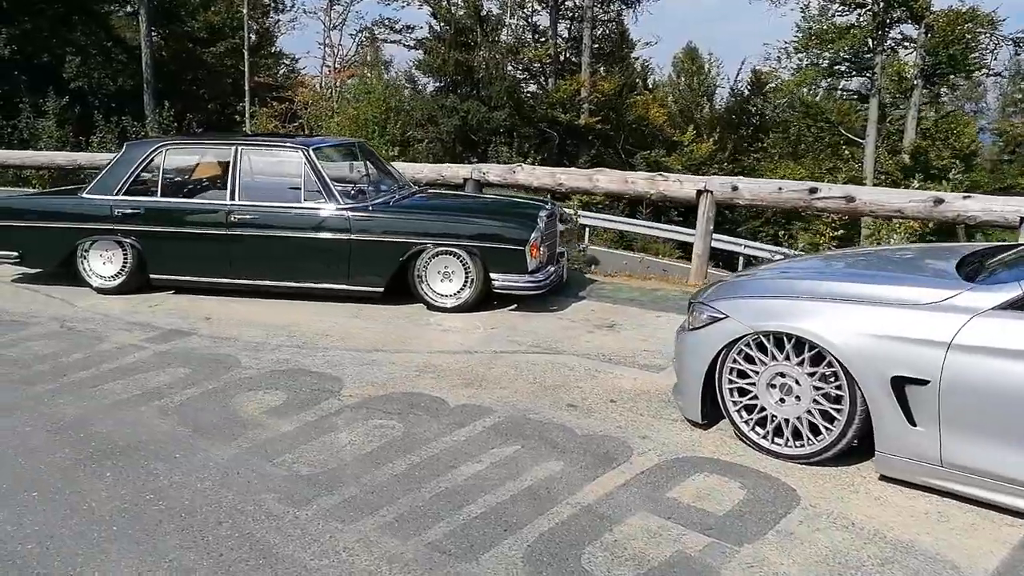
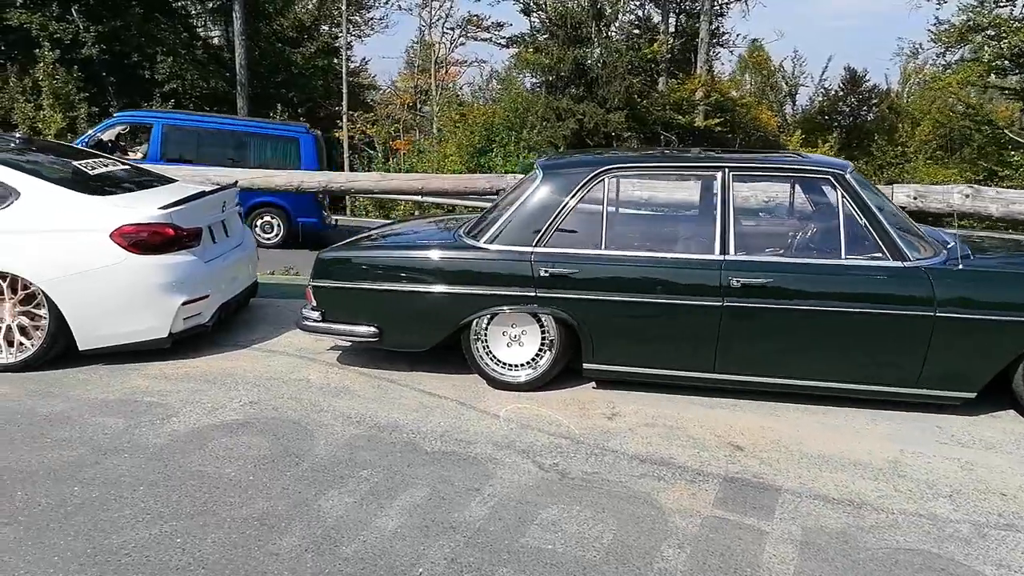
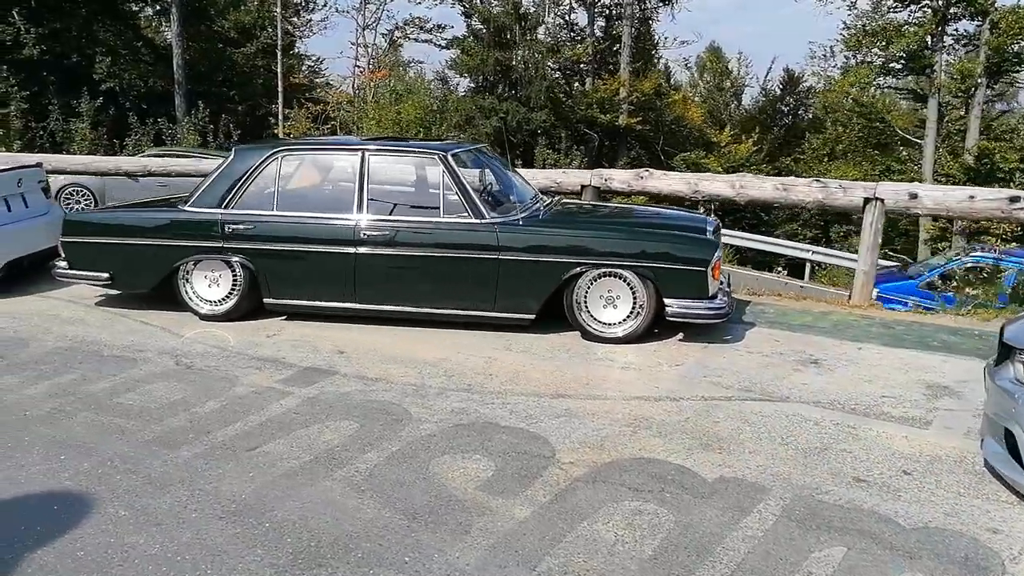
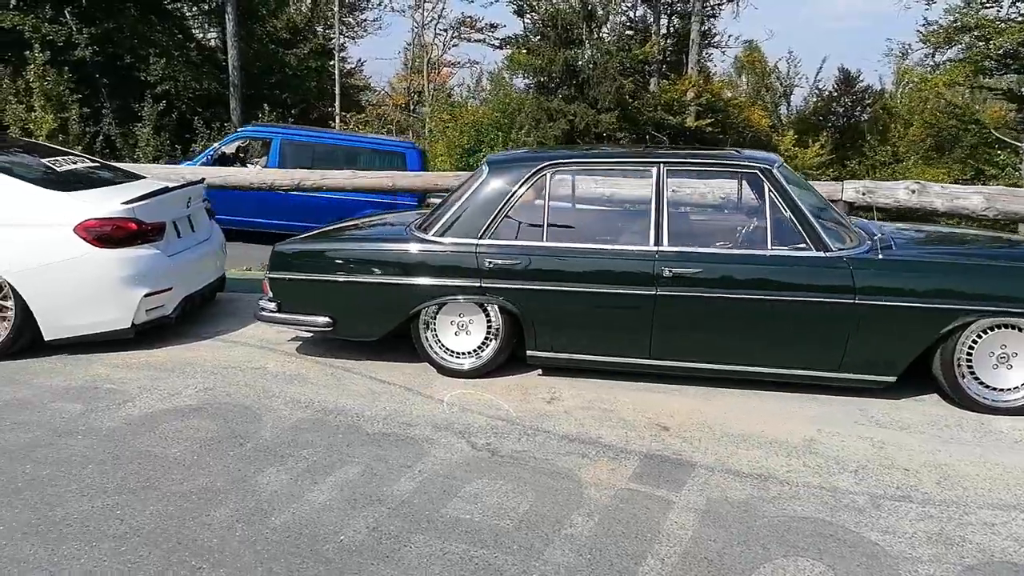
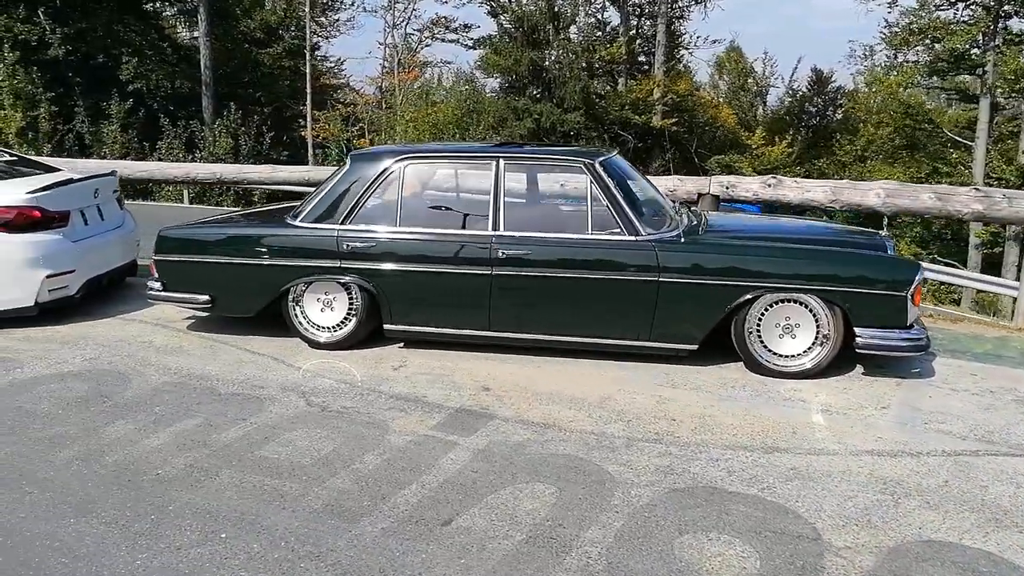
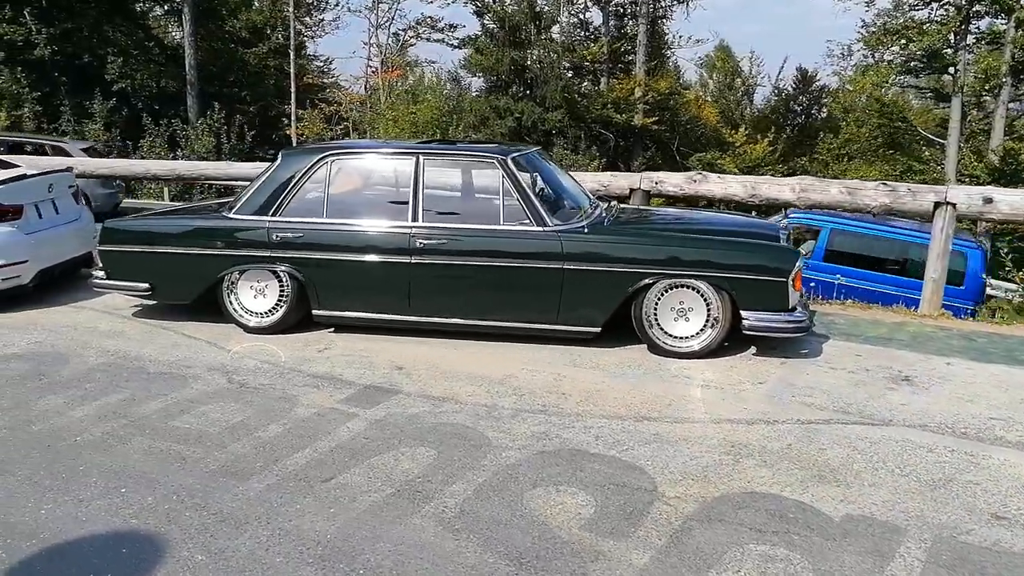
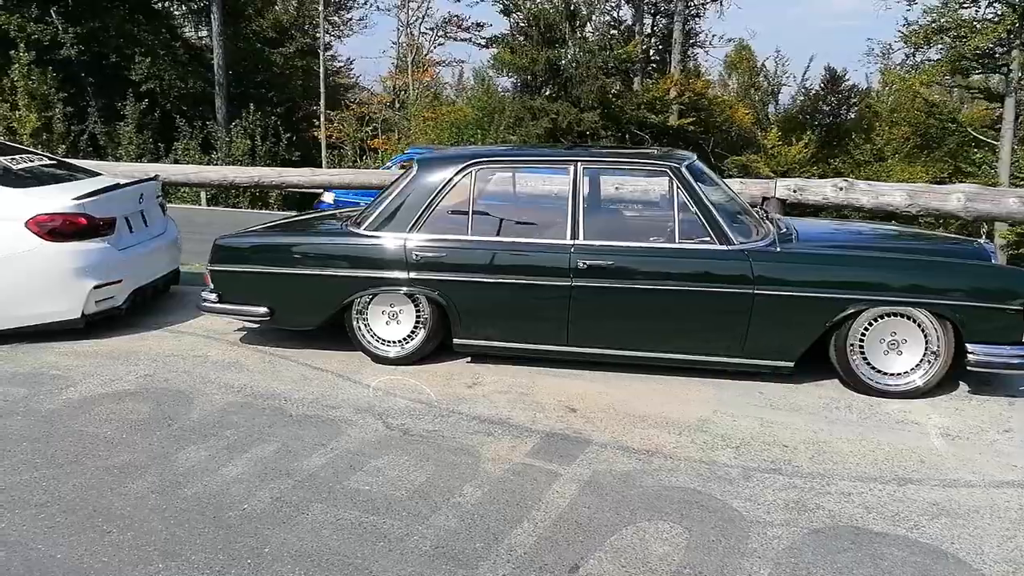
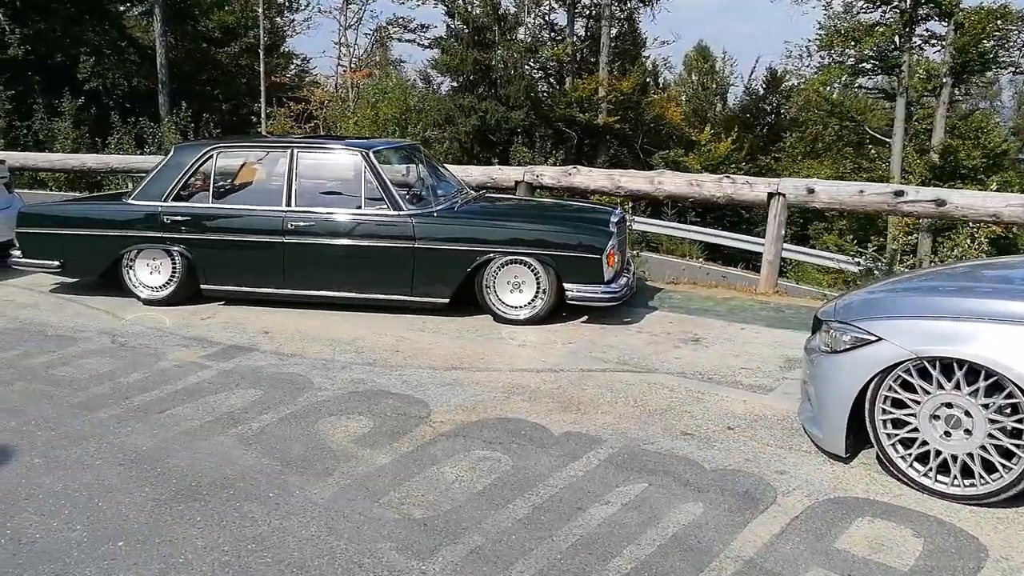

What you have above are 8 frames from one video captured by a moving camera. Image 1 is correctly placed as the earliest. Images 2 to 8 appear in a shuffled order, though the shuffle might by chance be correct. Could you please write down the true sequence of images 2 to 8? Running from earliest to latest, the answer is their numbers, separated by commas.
8, 3, 6, 5, 7, 4, 2
